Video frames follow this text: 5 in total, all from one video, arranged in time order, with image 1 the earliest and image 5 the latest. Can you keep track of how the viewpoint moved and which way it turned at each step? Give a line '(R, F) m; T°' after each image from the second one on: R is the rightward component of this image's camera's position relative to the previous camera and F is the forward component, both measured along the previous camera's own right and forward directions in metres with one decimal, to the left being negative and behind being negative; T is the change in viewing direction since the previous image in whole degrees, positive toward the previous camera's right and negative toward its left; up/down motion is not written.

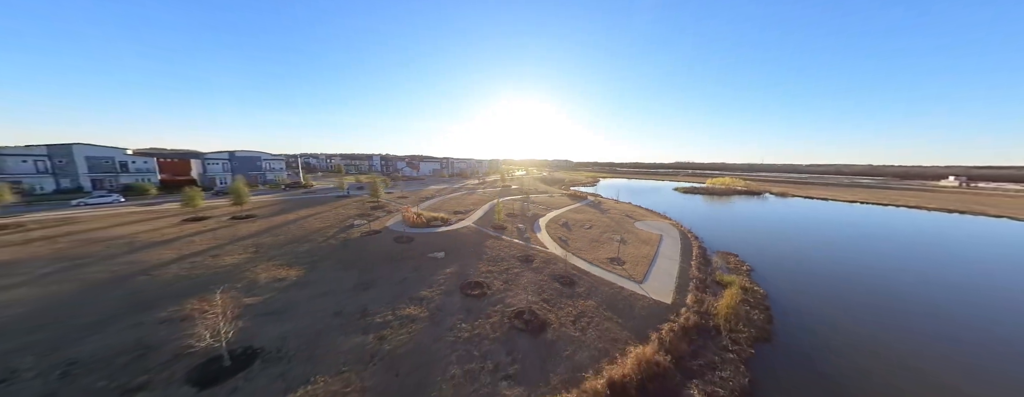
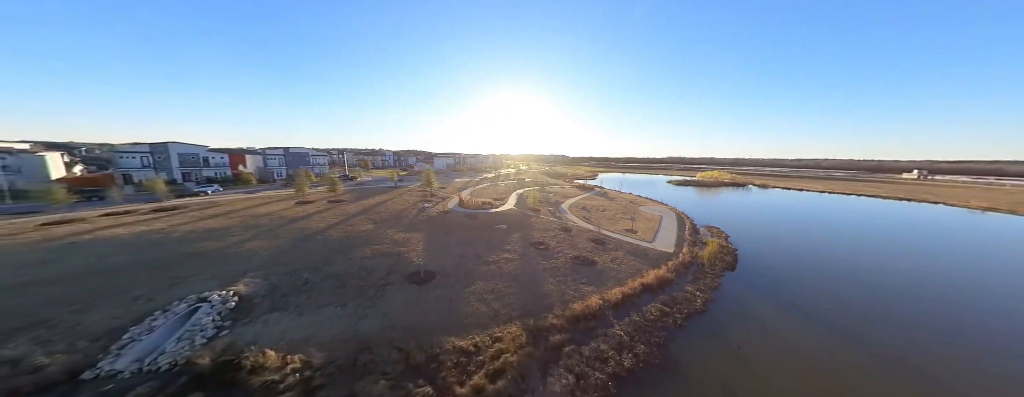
(-4.3, -5.5) m; +1°
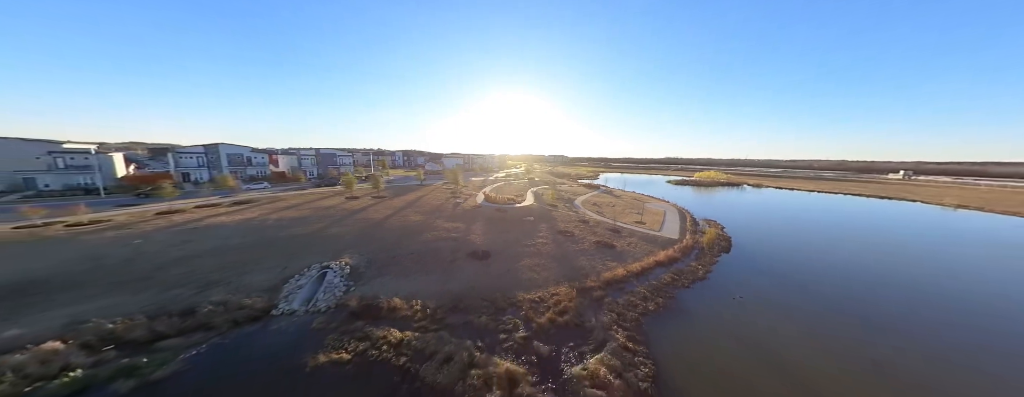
(-2.8, -3.3) m; +1°
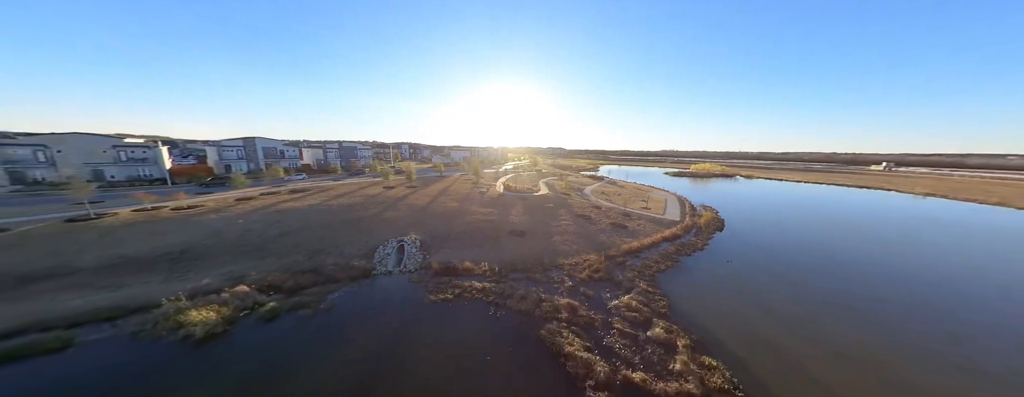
(-2.9, -3.2) m; +1°
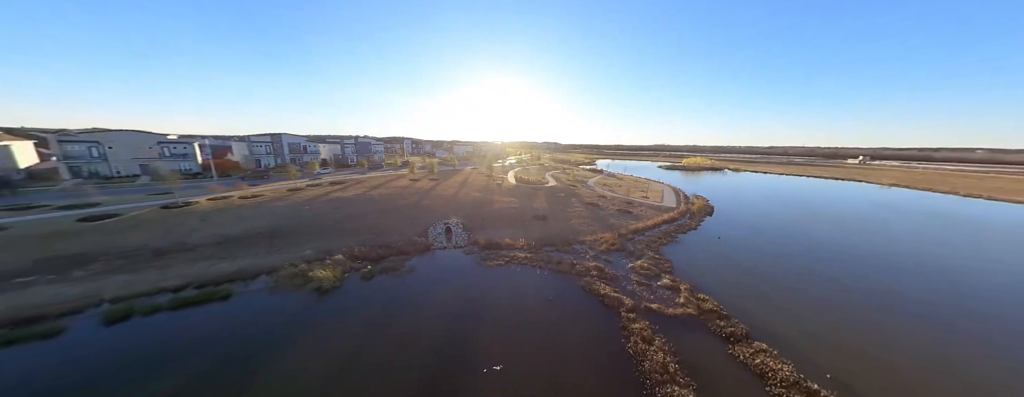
(-2.8, -3.2) m; +1°
